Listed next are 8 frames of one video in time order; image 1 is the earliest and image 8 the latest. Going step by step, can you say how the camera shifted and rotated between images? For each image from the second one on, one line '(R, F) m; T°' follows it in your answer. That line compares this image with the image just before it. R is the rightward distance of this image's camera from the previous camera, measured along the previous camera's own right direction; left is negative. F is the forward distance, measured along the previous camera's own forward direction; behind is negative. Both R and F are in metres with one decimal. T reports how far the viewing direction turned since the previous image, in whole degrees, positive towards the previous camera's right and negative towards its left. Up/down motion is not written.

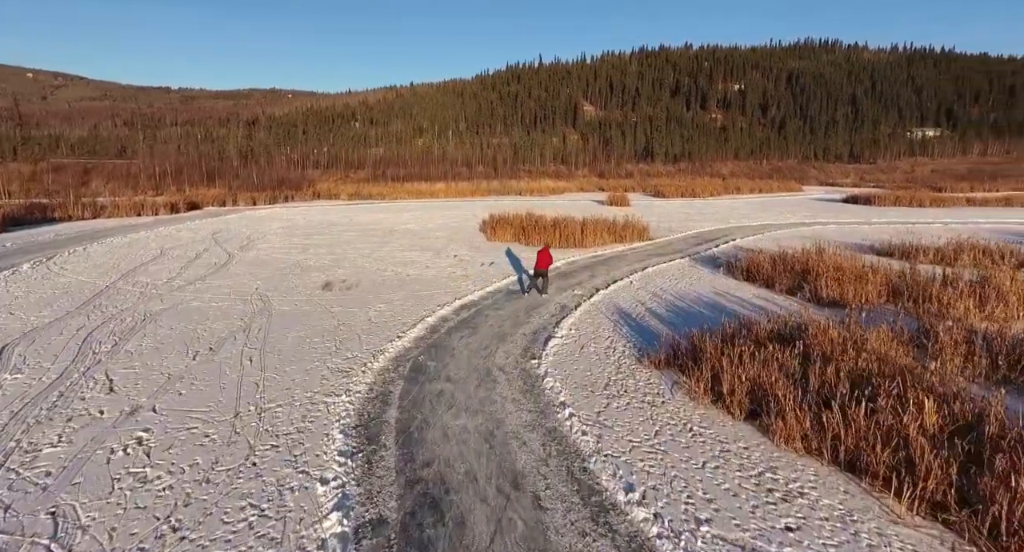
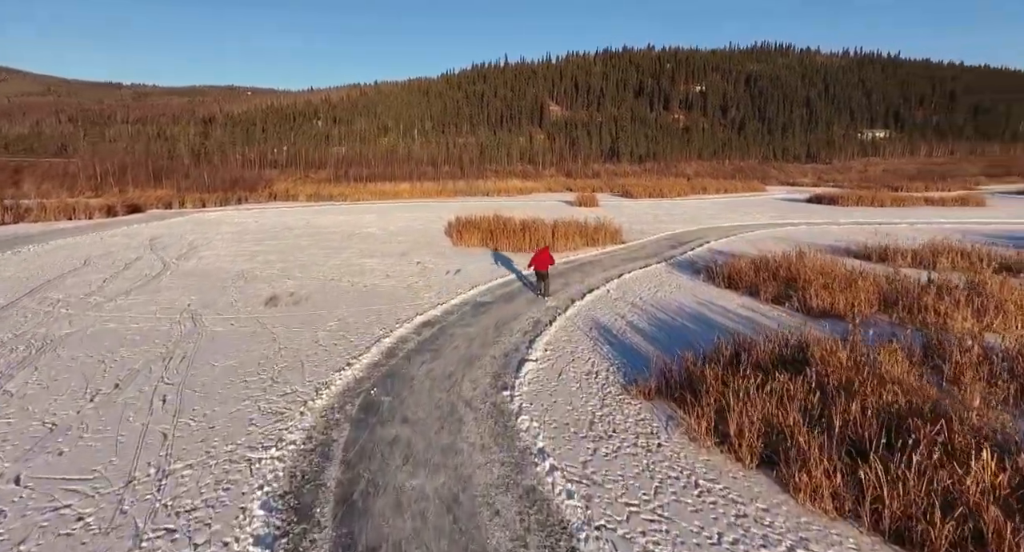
(0.0, +0.9) m; +4°
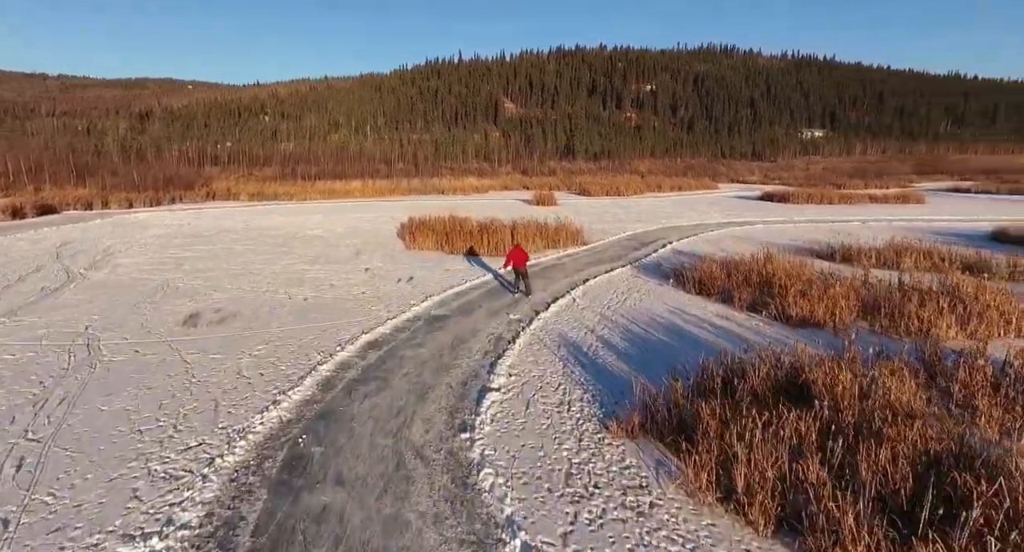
(0.0, +0.9) m; +5°
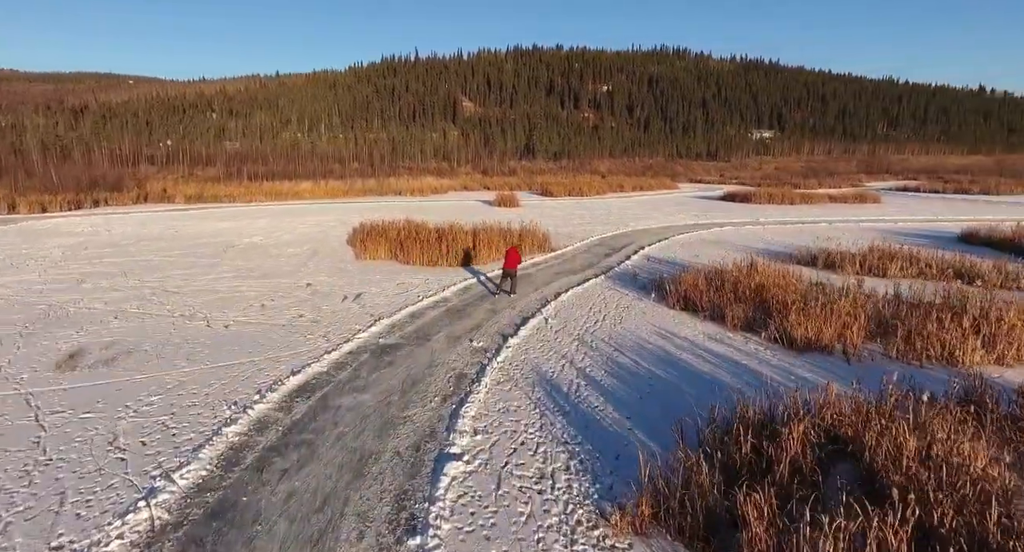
(0.0, +1.3) m; +4°
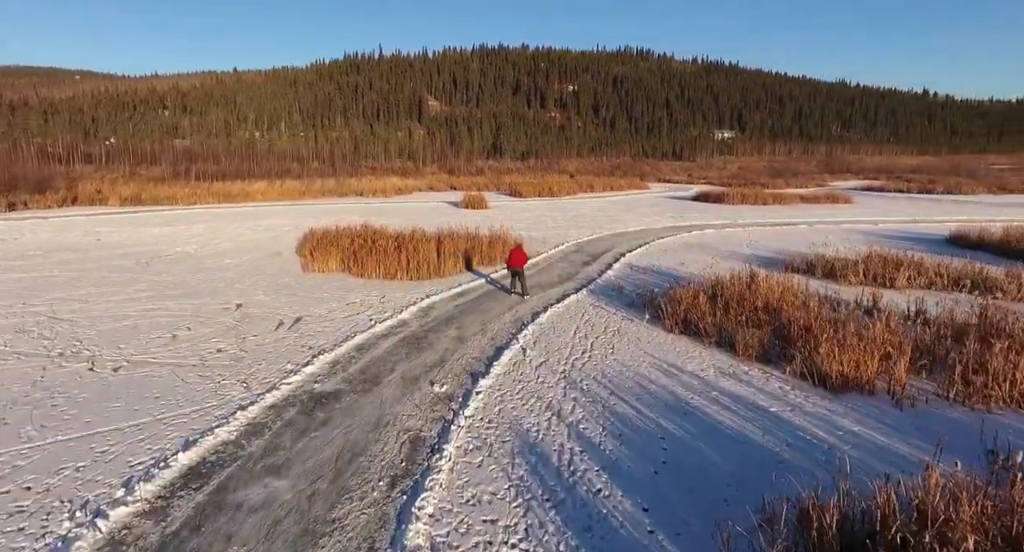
(0.0, +1.5) m; +4°
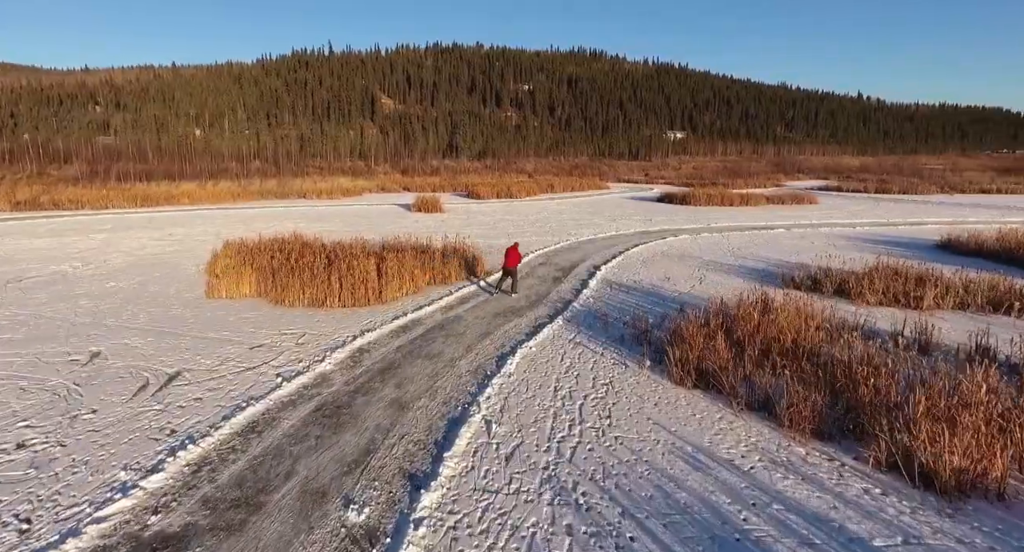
(0.0, +2.1) m; +5°
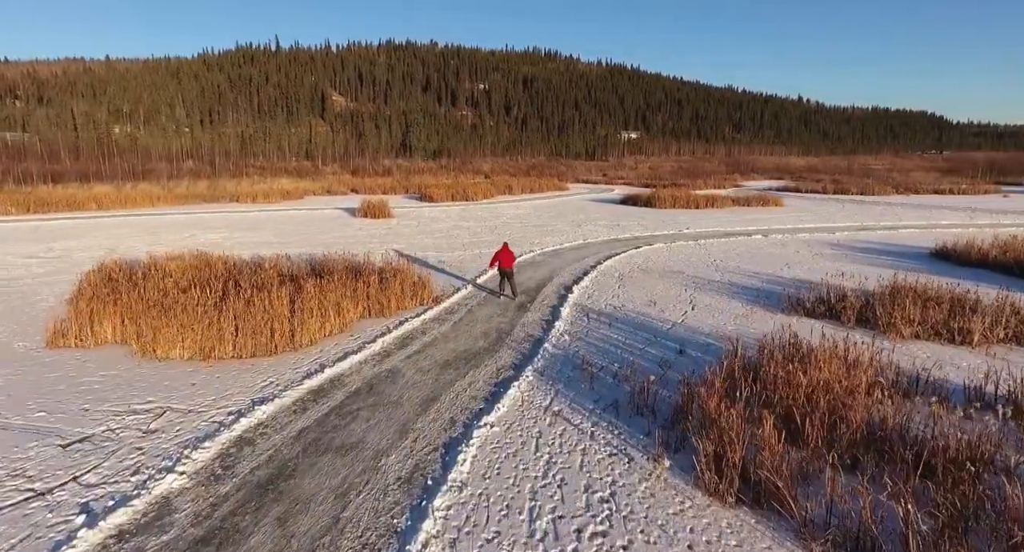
(+0.1, +2.1) m; +5°
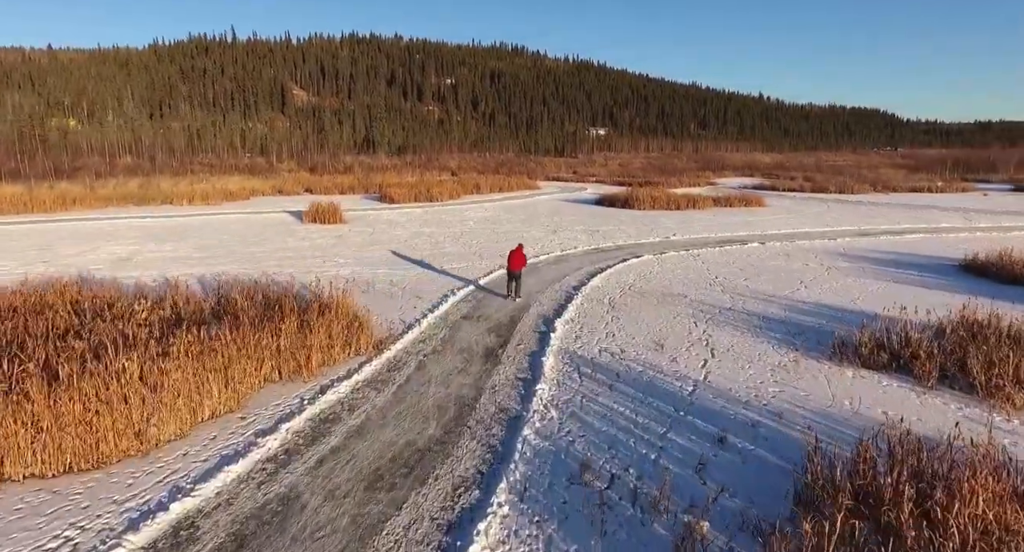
(+0.1, +2.3) m; +3°
